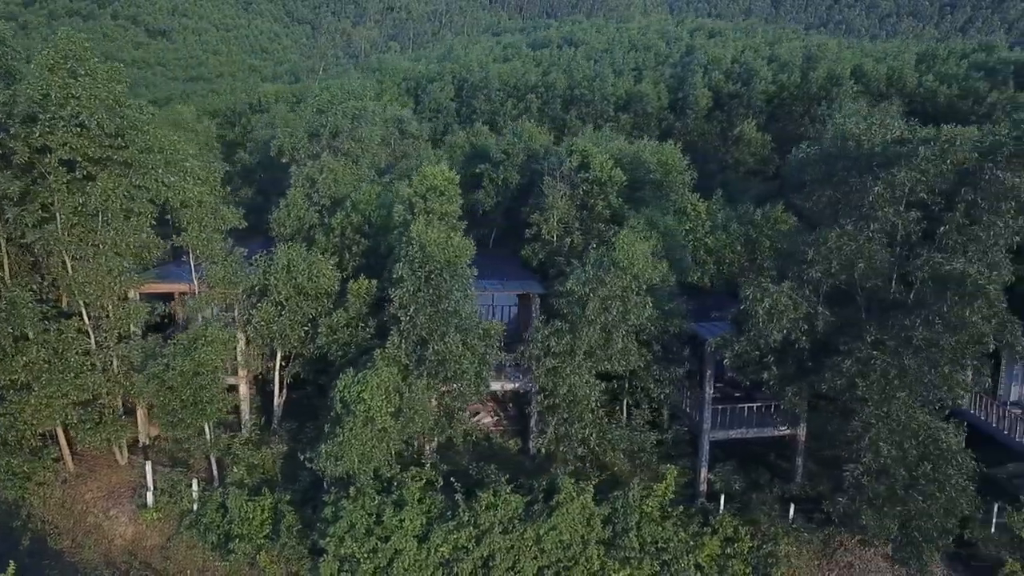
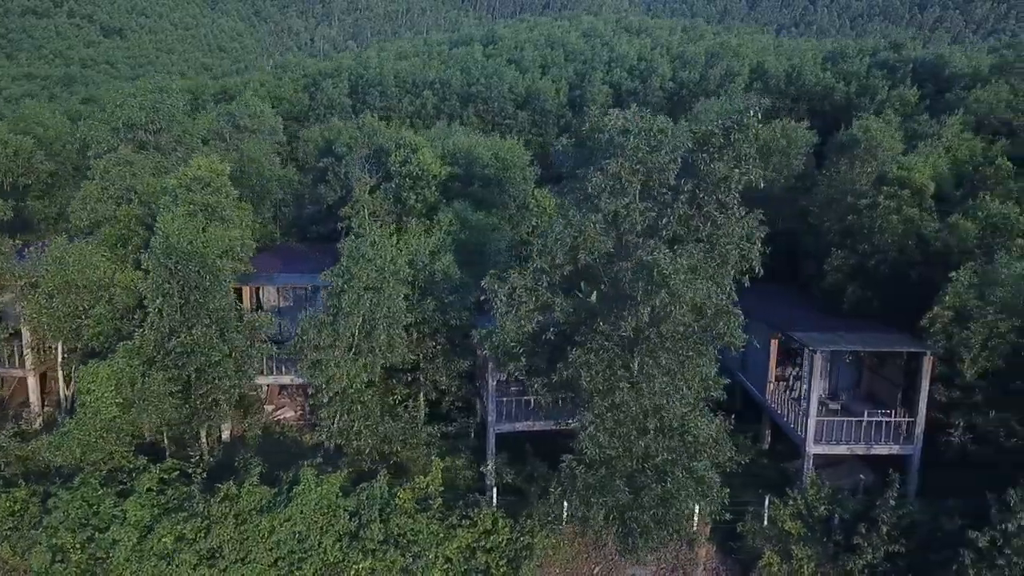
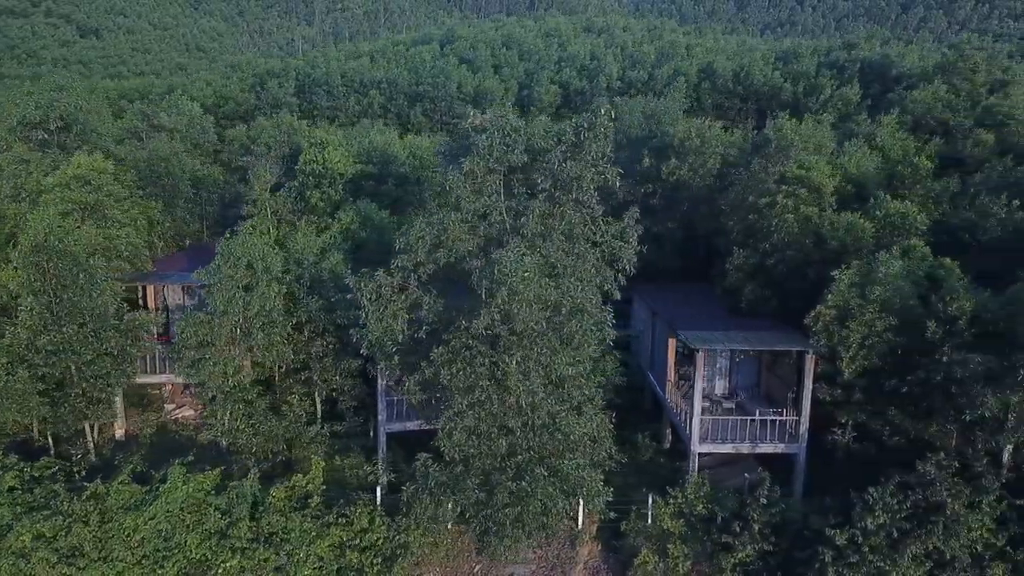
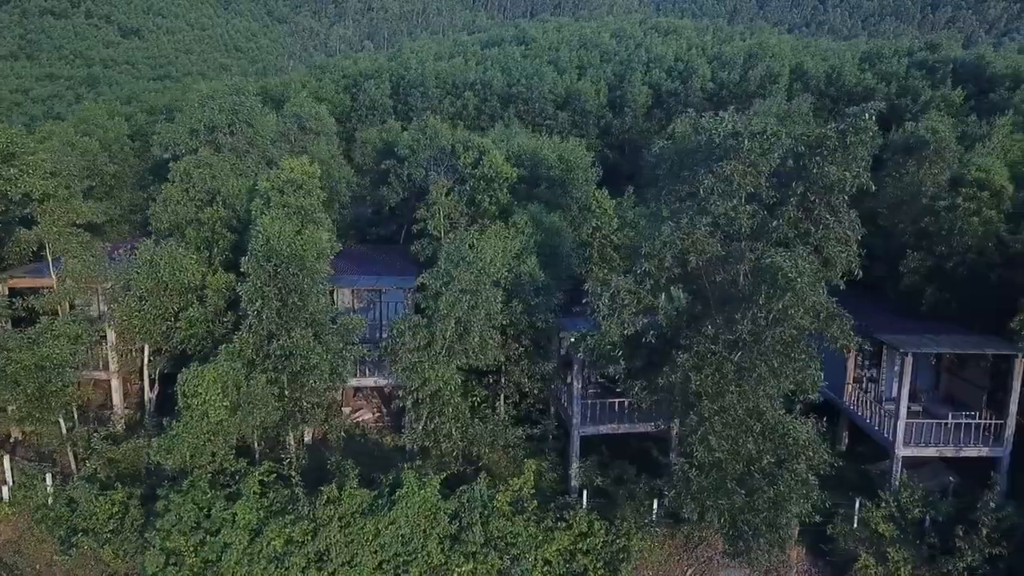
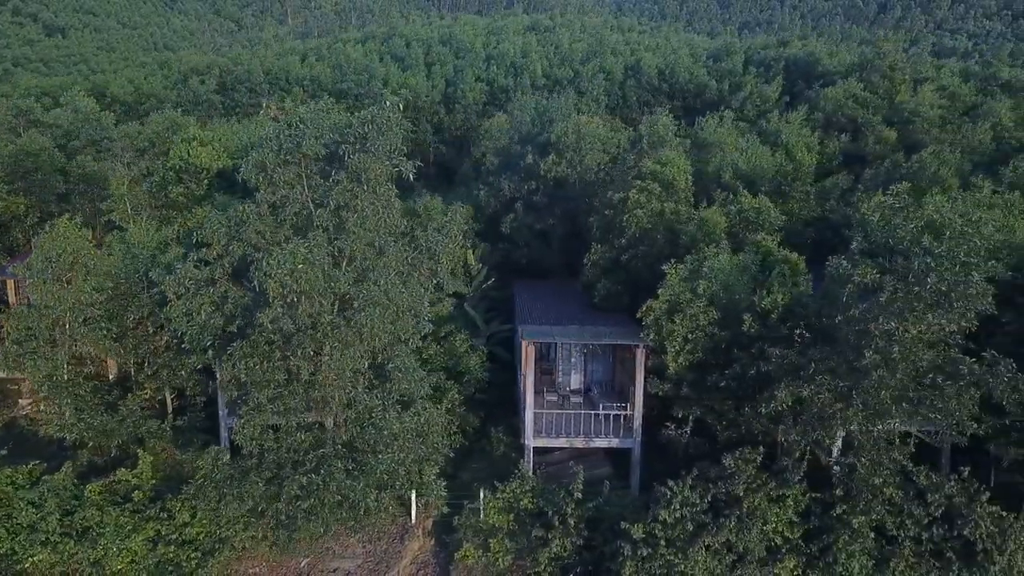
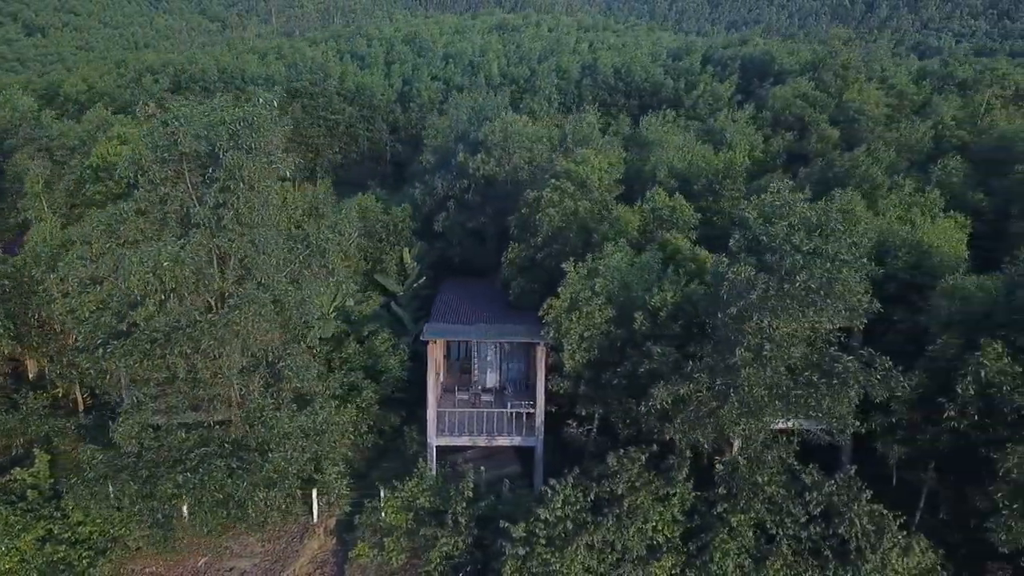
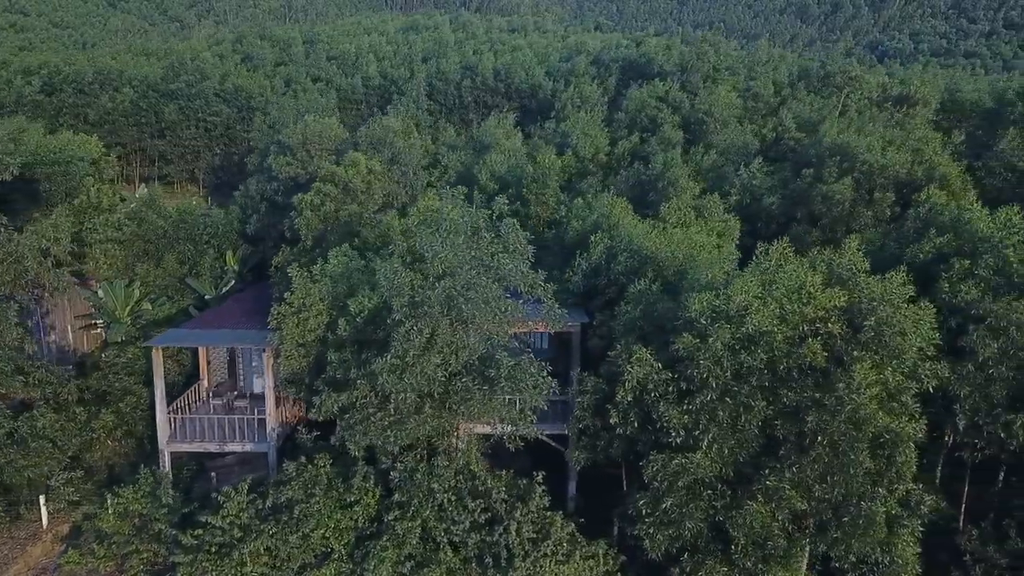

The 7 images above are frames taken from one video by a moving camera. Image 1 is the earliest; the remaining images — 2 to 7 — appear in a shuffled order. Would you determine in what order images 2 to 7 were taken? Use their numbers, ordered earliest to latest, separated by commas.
4, 2, 3, 5, 6, 7
